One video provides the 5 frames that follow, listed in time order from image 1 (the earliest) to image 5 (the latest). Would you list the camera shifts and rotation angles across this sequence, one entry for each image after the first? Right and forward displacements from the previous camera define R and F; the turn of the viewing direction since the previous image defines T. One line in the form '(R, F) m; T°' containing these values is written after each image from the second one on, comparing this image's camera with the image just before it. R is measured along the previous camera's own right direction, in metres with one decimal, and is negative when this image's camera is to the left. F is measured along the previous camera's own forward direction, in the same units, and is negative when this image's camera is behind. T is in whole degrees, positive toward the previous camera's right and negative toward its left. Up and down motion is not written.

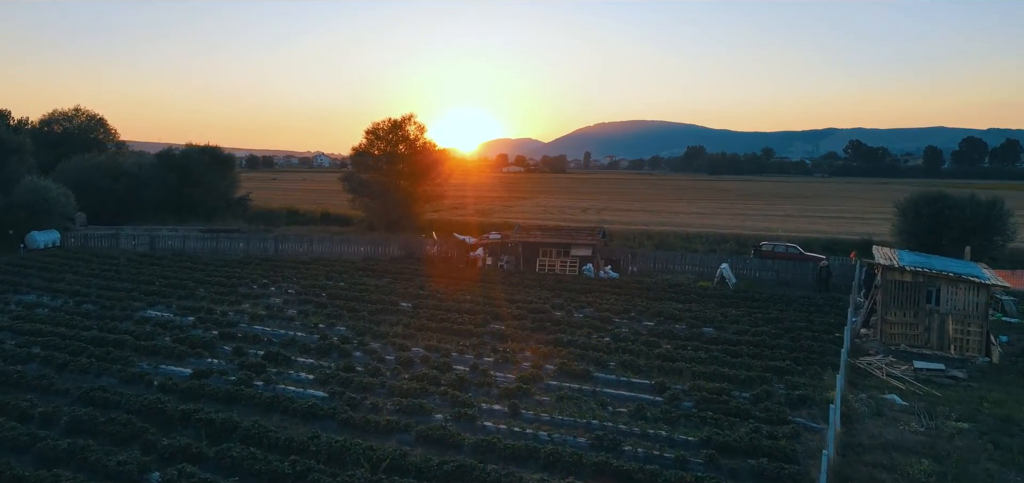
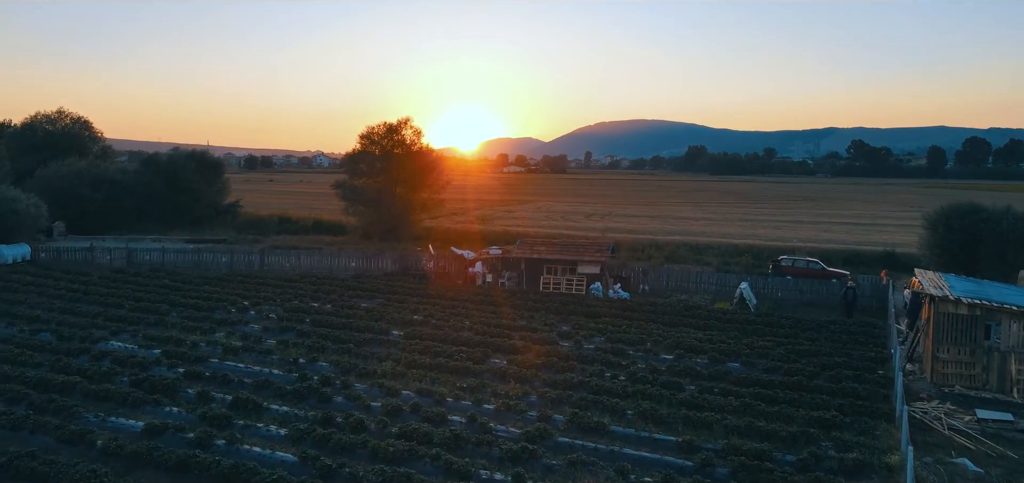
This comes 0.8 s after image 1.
(-0.1, +2.1) m; 0°
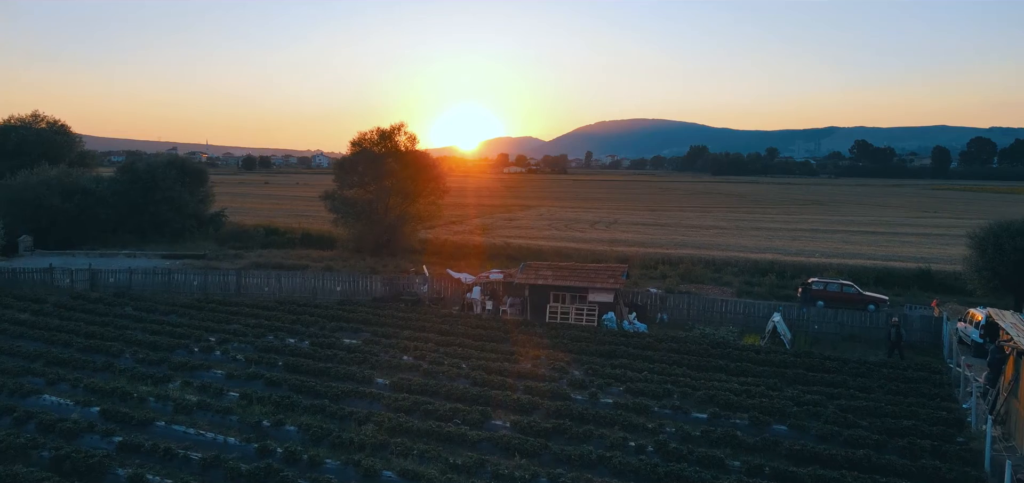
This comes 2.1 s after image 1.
(-0.1, +2.8) m; 0°
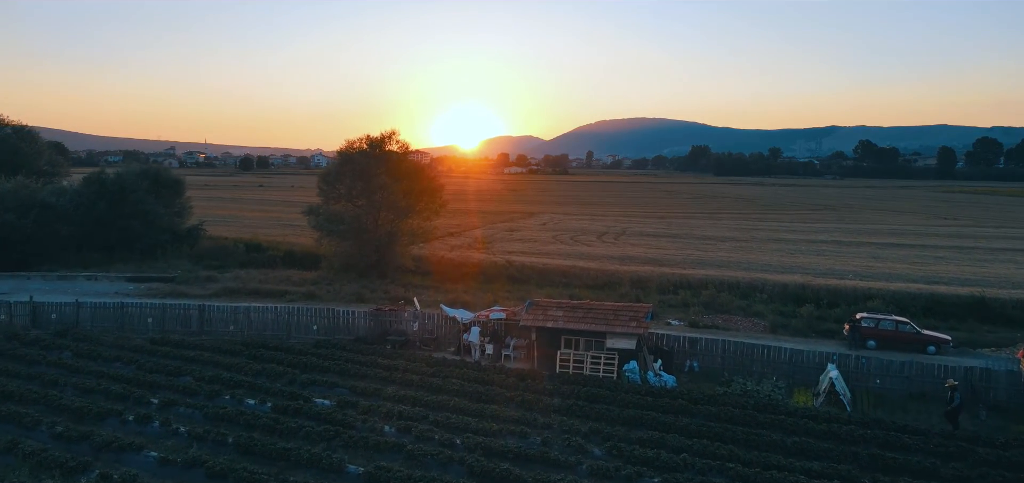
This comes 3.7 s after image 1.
(-0.1, +3.6) m; 0°
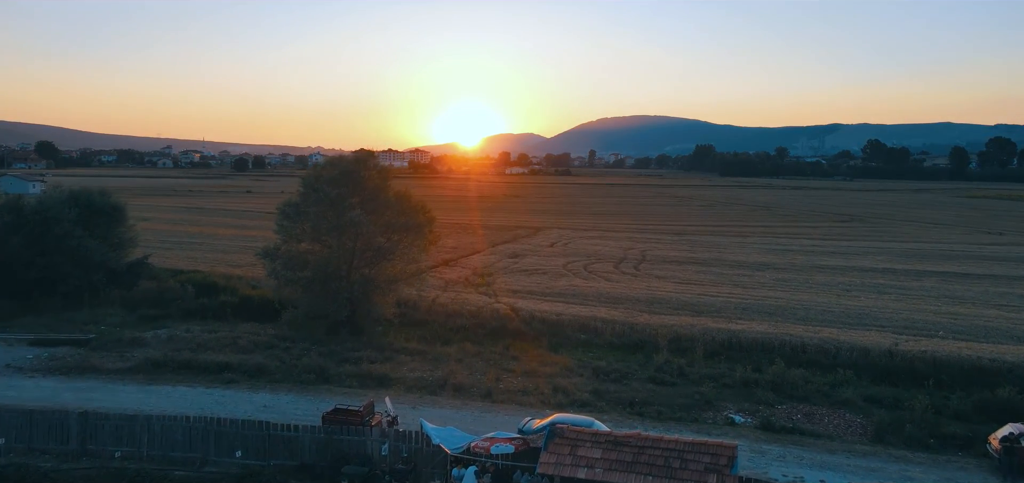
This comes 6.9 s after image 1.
(-0.3, +7.0) m; 0°
